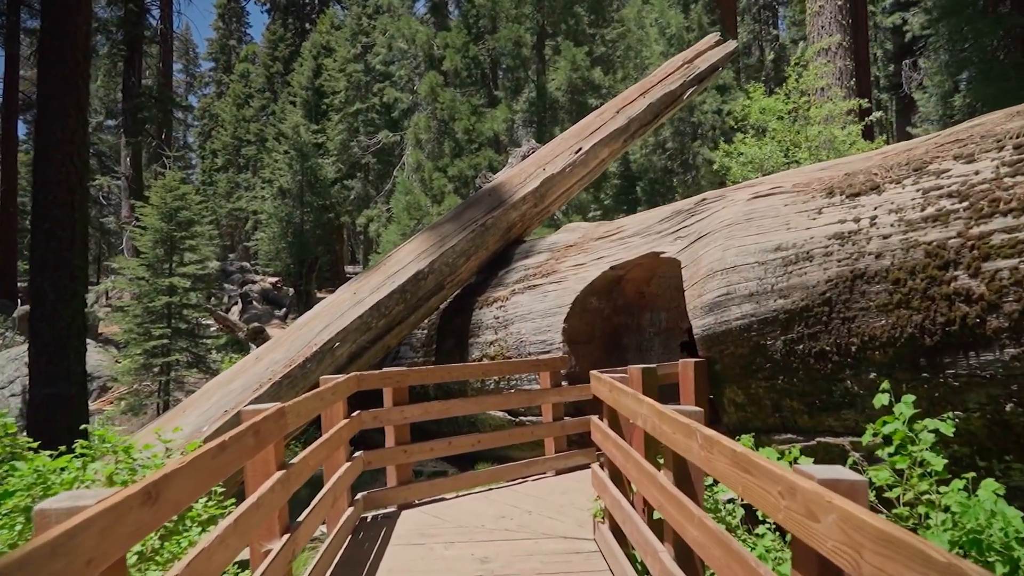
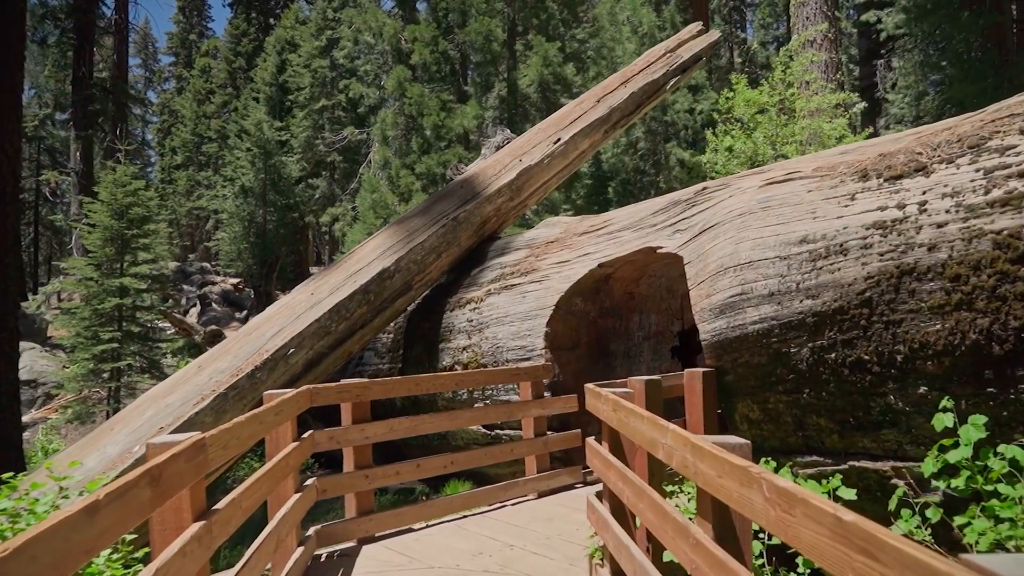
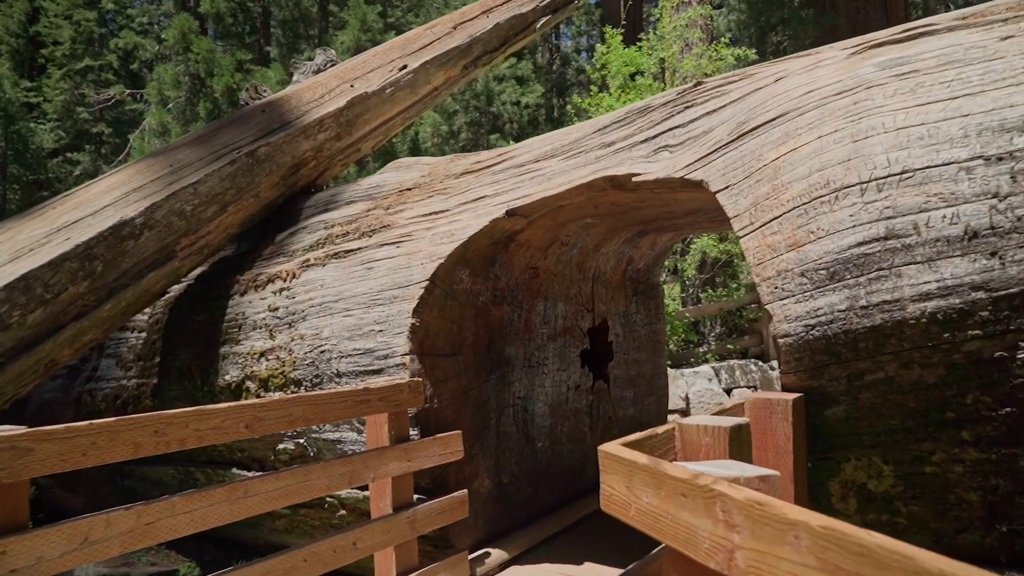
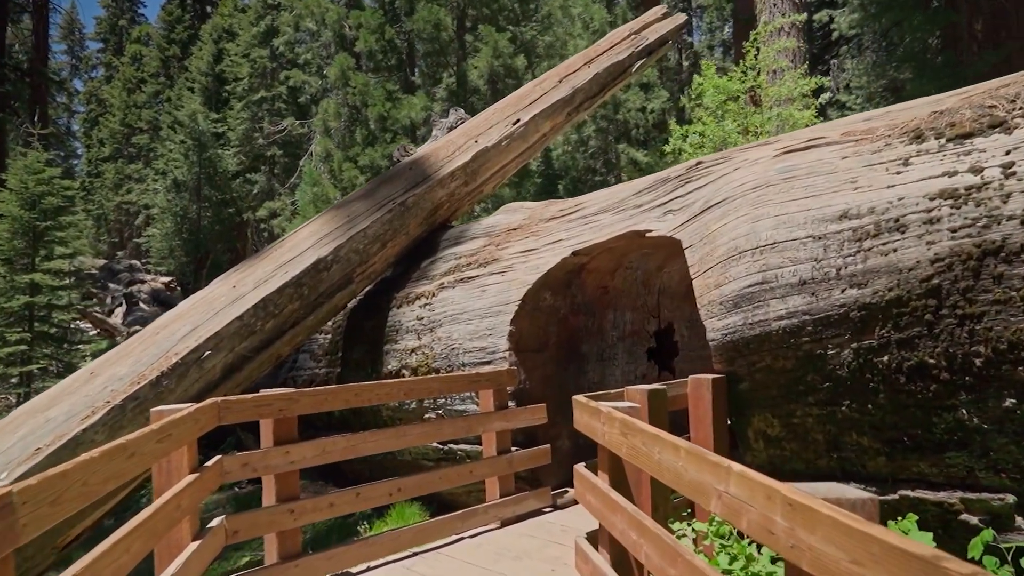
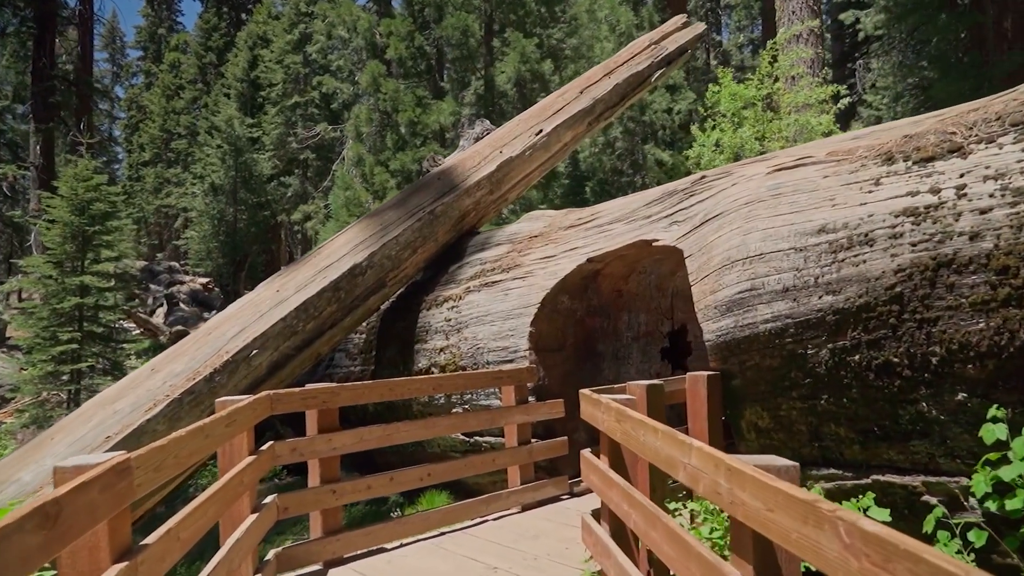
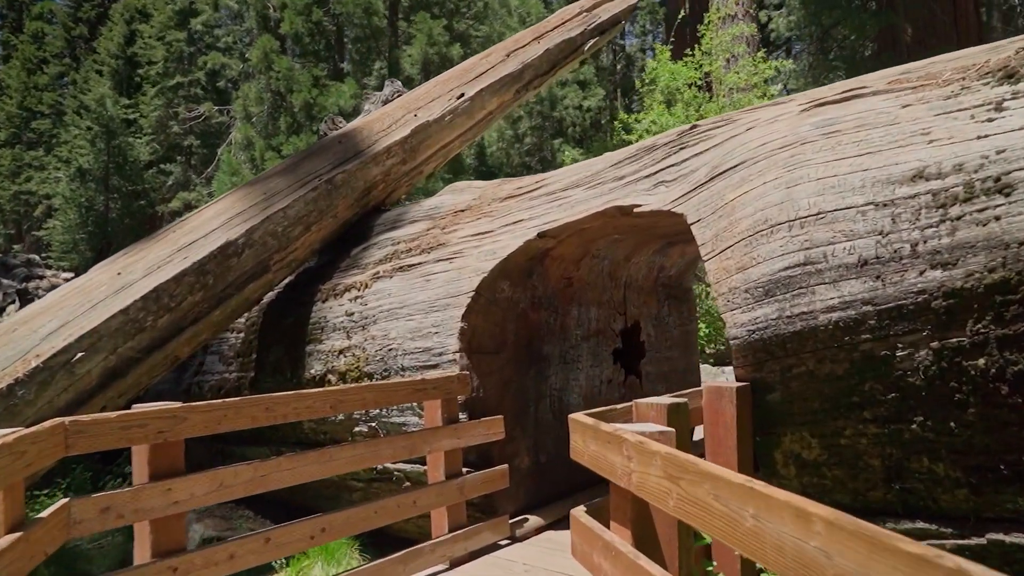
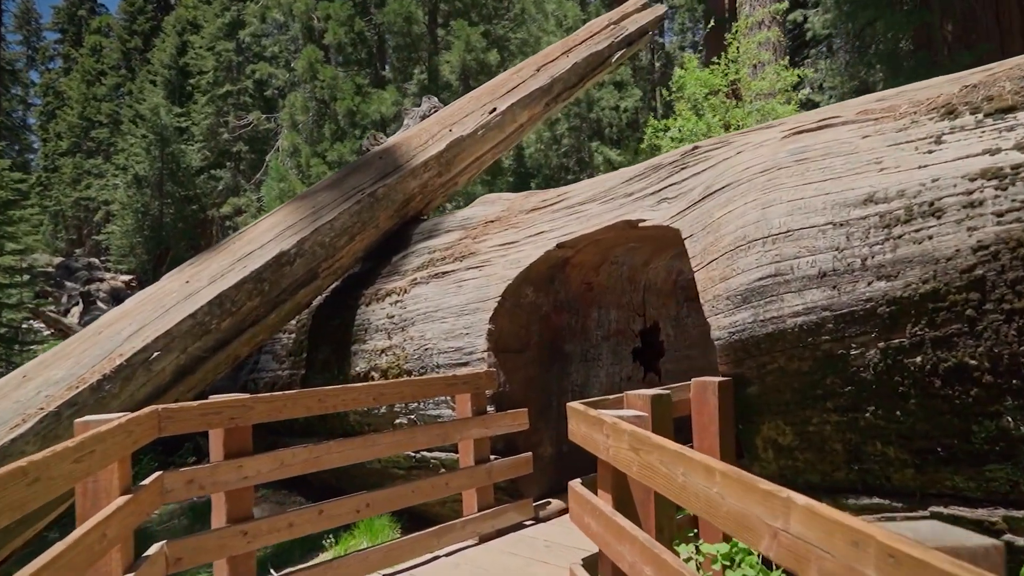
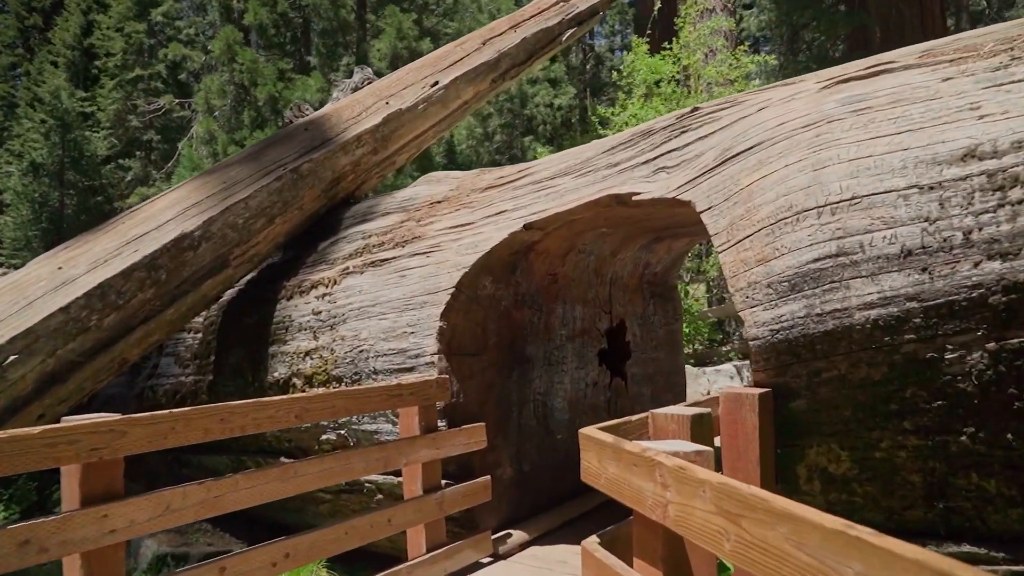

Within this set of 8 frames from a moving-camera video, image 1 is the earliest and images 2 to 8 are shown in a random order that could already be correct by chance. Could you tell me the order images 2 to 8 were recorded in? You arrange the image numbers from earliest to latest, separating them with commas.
2, 5, 4, 7, 6, 8, 3
